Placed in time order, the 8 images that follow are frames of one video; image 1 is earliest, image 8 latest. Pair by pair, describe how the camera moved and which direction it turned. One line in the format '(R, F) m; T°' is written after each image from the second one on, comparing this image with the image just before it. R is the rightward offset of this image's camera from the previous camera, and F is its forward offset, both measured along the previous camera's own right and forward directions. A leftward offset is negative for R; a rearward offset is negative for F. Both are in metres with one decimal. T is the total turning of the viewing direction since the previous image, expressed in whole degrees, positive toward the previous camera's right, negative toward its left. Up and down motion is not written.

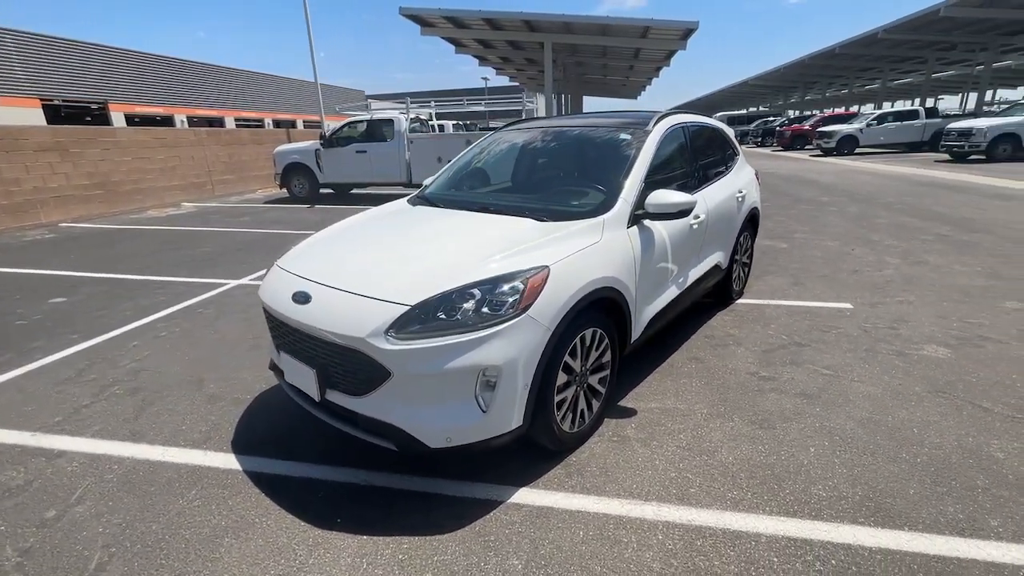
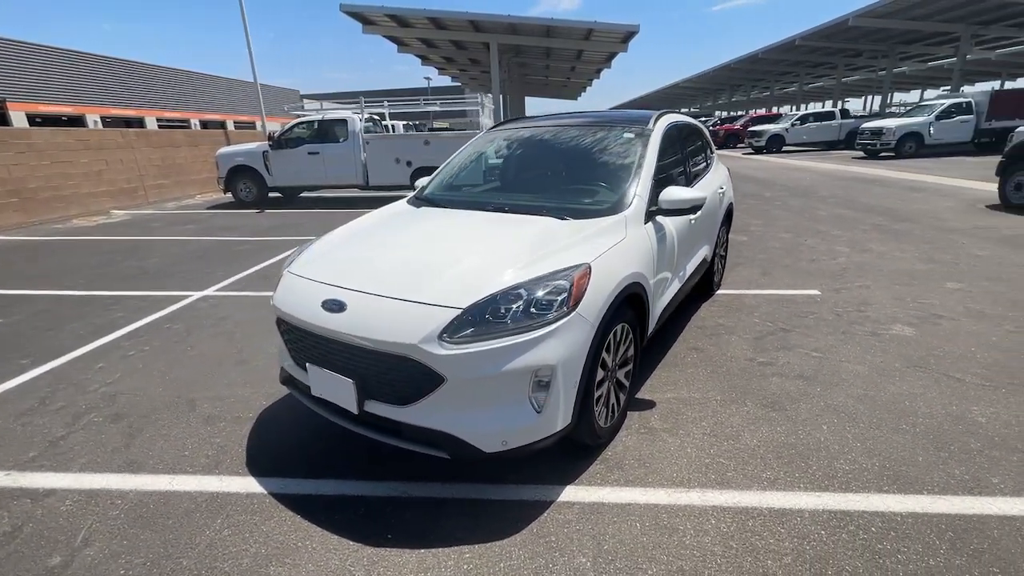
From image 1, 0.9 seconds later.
(-0.5, 0.0) m; +6°
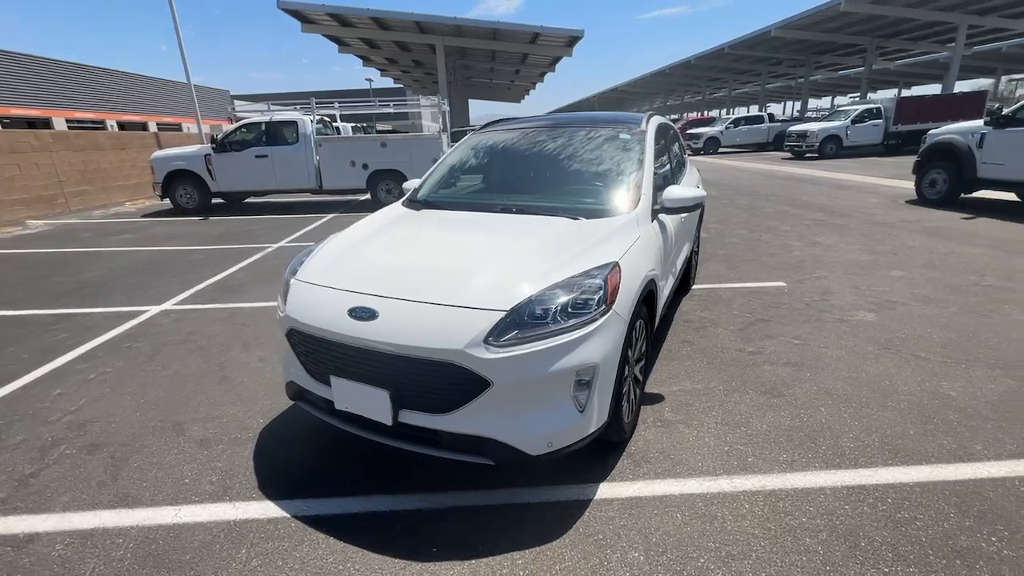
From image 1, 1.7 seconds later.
(-0.4, 0.0) m; +6°
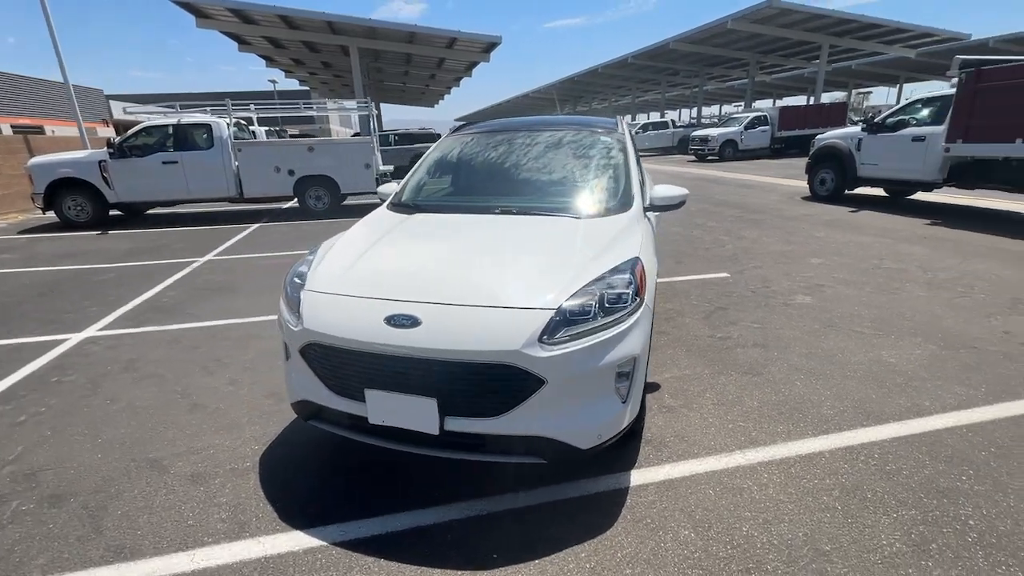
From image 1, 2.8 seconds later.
(-0.5, 0.0) m; +10°
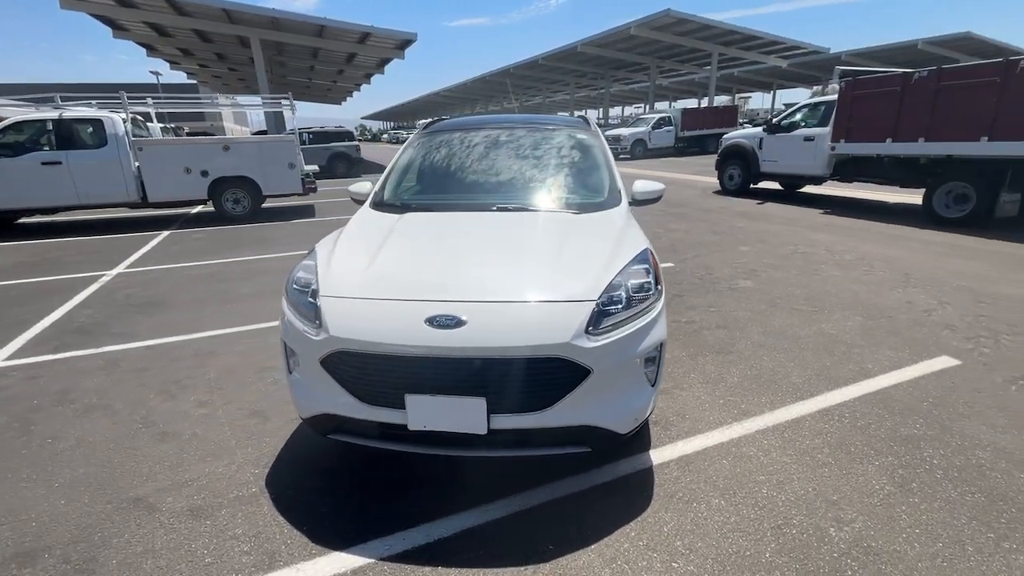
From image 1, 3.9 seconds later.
(-0.5, 0.0) m; +10°
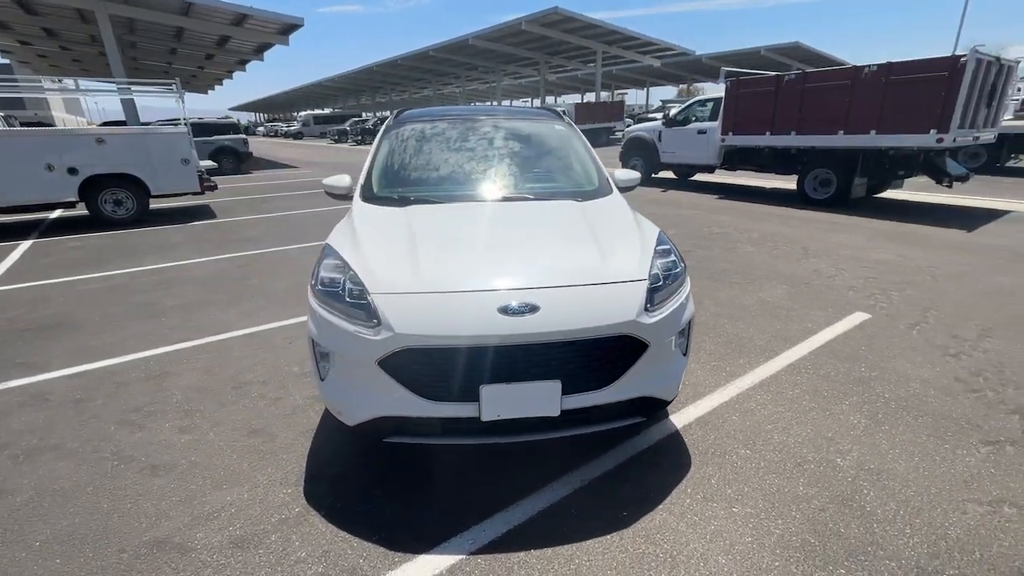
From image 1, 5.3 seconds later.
(-0.7, 0.0) m; +12°
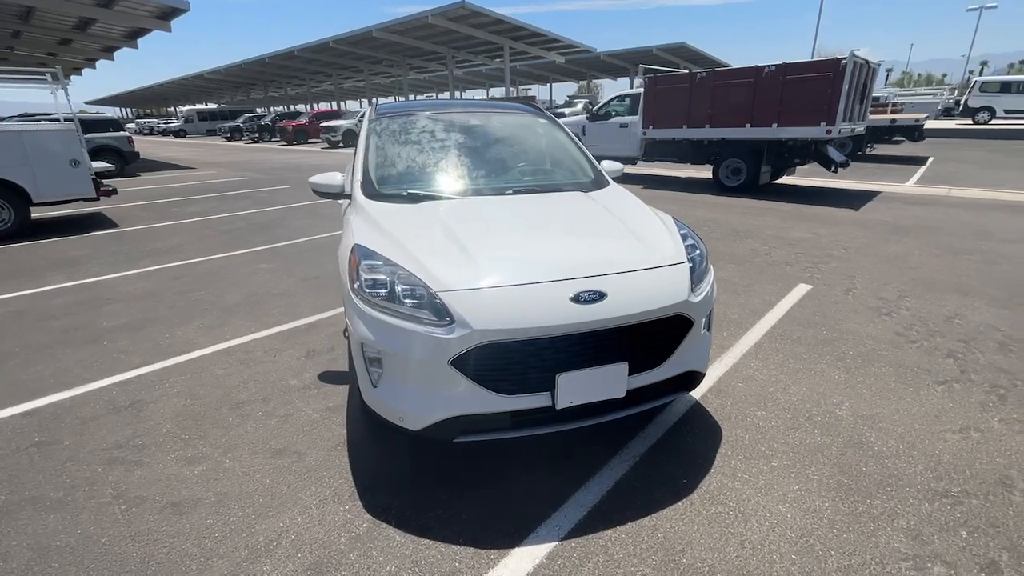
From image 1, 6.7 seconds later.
(-0.7, 0.0) m; +10°
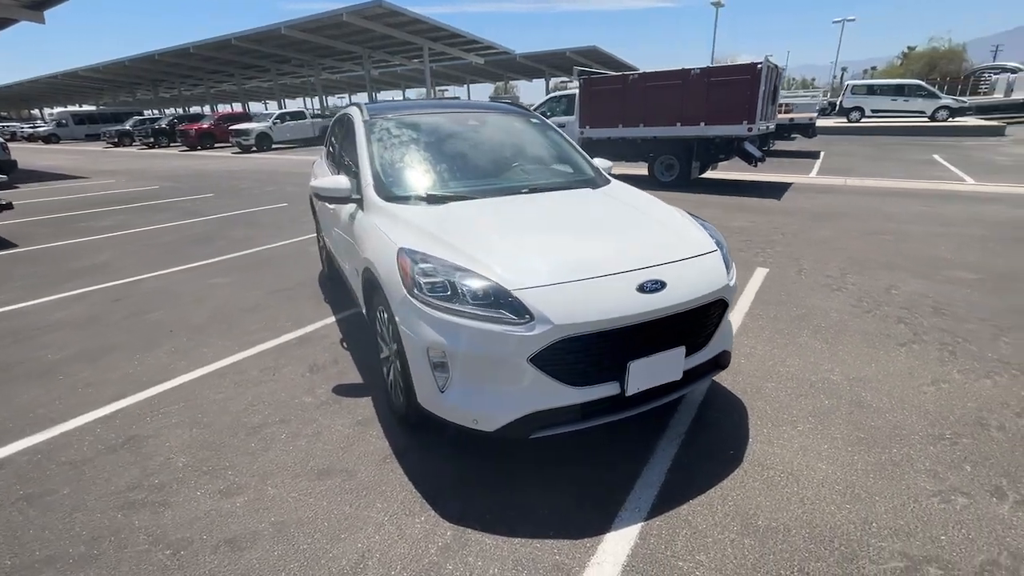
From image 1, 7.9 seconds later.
(-0.6, 0.0) m; +9°
